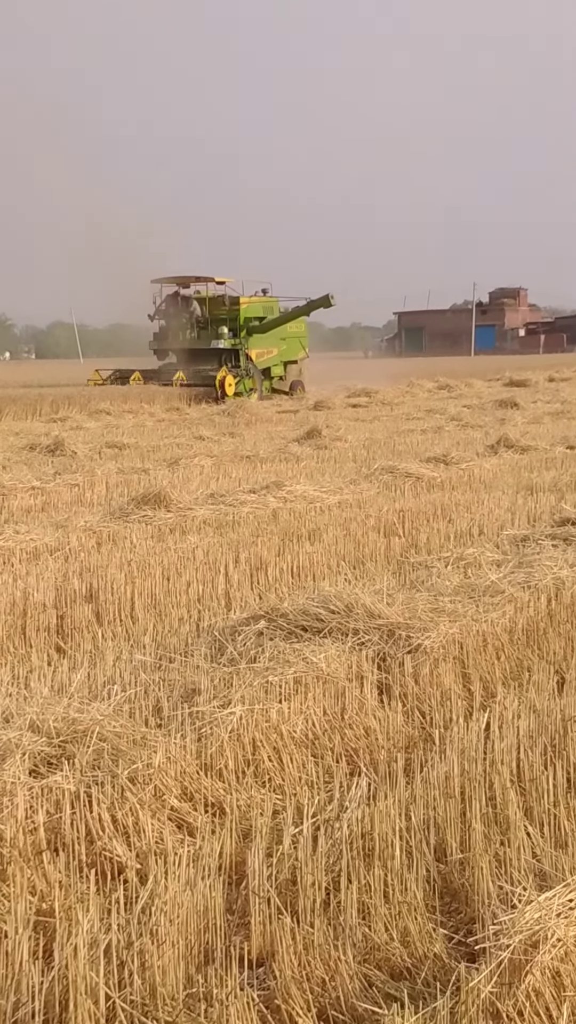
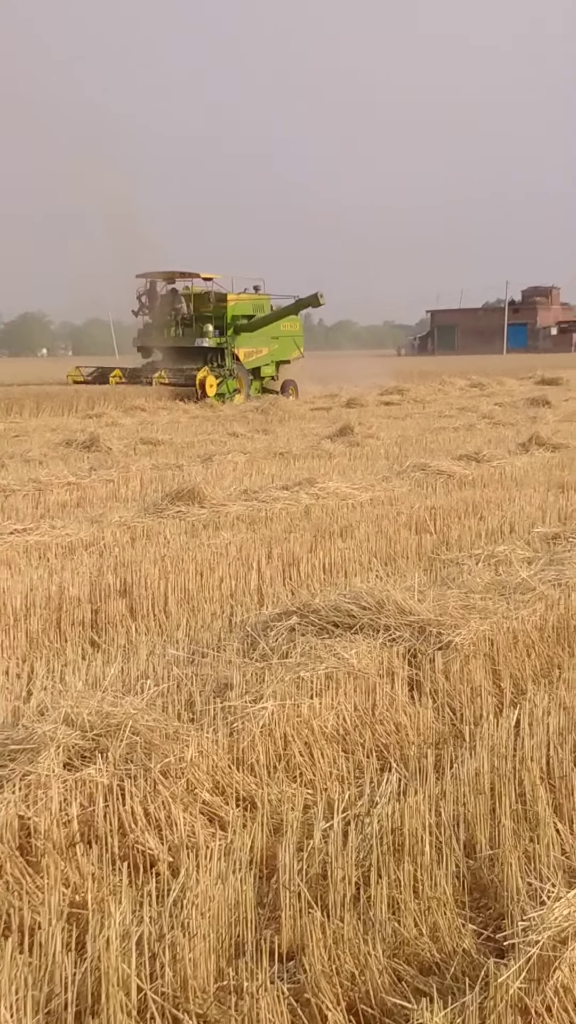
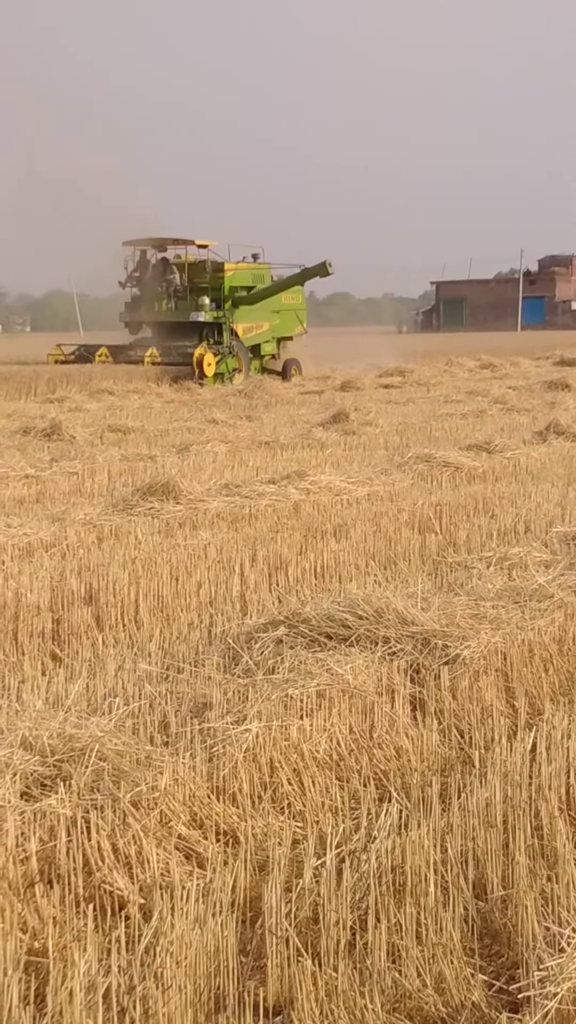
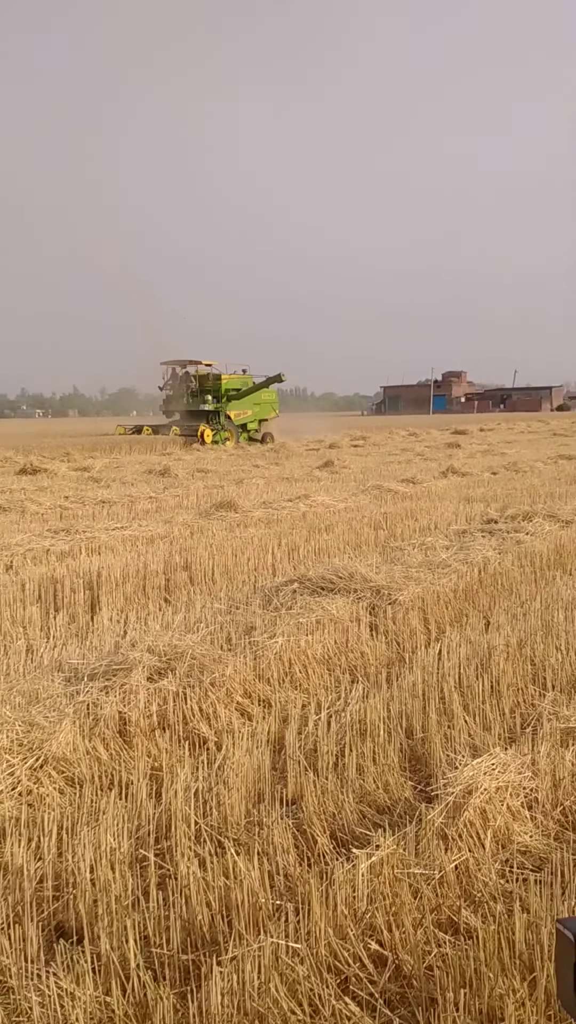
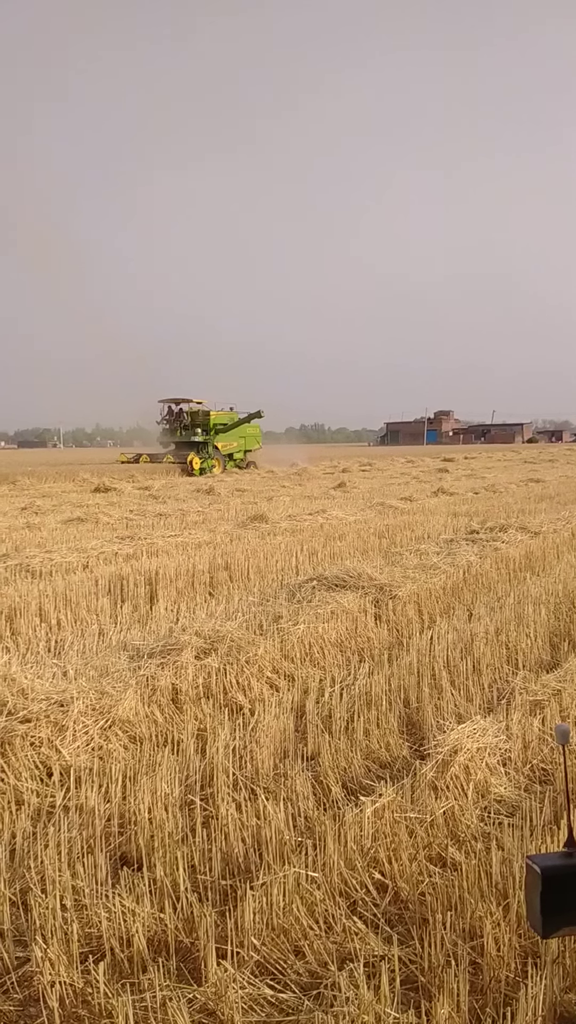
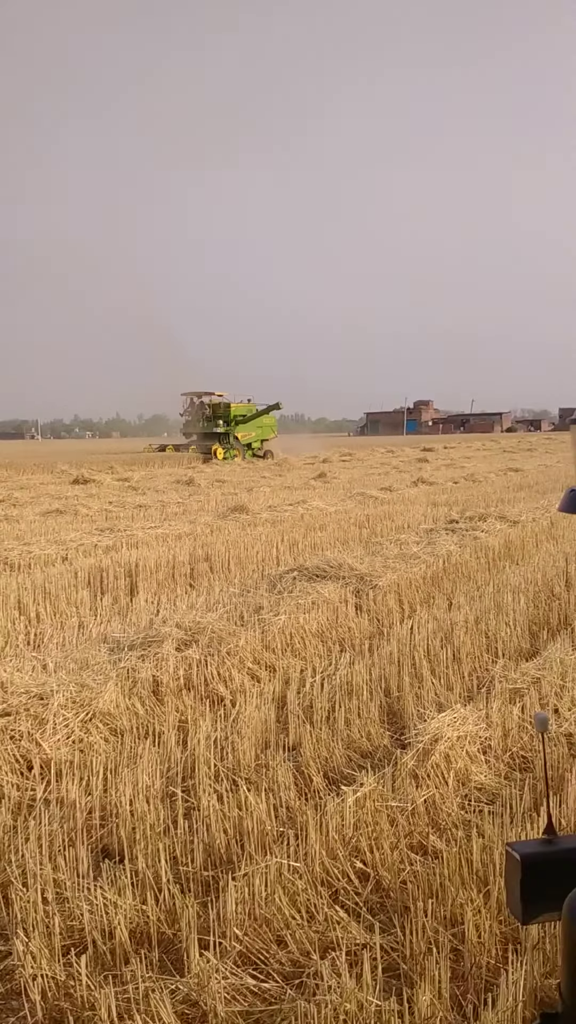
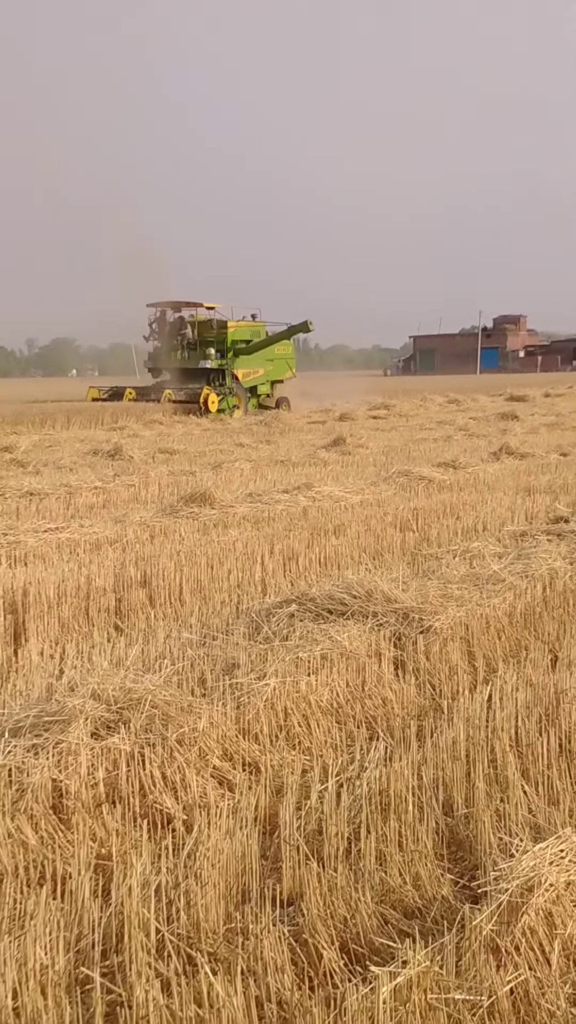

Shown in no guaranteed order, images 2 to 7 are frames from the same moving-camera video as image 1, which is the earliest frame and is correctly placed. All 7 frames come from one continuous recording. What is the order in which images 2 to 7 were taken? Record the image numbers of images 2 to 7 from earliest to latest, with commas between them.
3, 2, 7, 4, 6, 5
